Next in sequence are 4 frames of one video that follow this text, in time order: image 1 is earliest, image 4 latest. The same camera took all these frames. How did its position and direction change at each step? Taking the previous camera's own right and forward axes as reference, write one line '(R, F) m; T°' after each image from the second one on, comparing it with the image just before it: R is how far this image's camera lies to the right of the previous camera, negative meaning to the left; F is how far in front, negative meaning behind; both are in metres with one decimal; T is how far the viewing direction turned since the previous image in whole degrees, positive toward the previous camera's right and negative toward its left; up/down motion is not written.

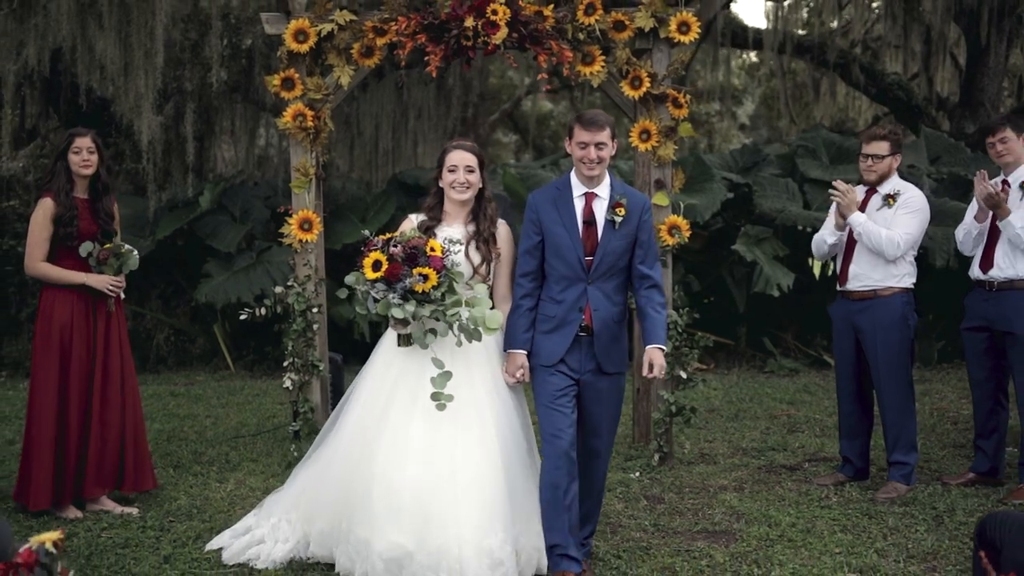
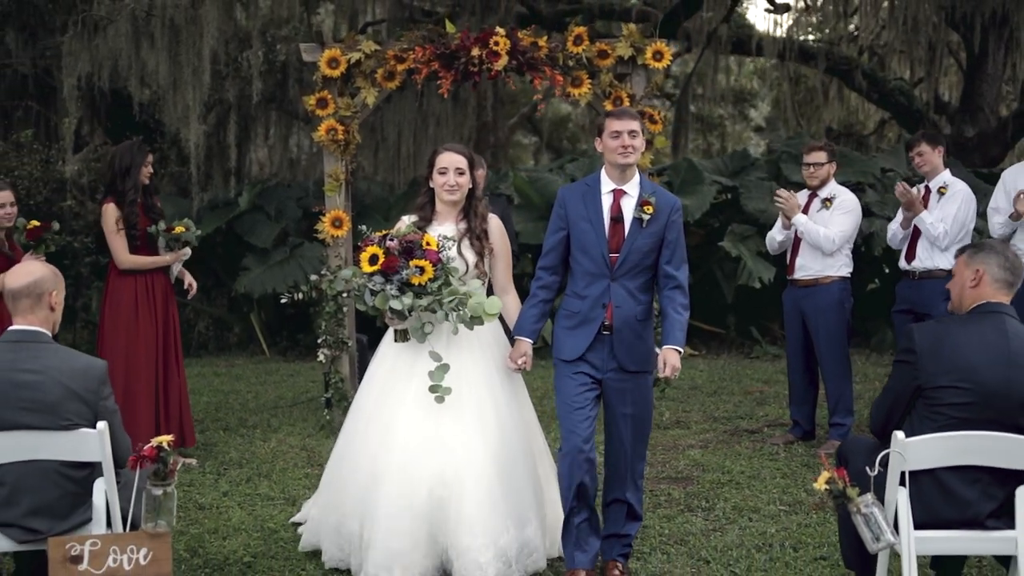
(+0.1, -1.1) m; -1°
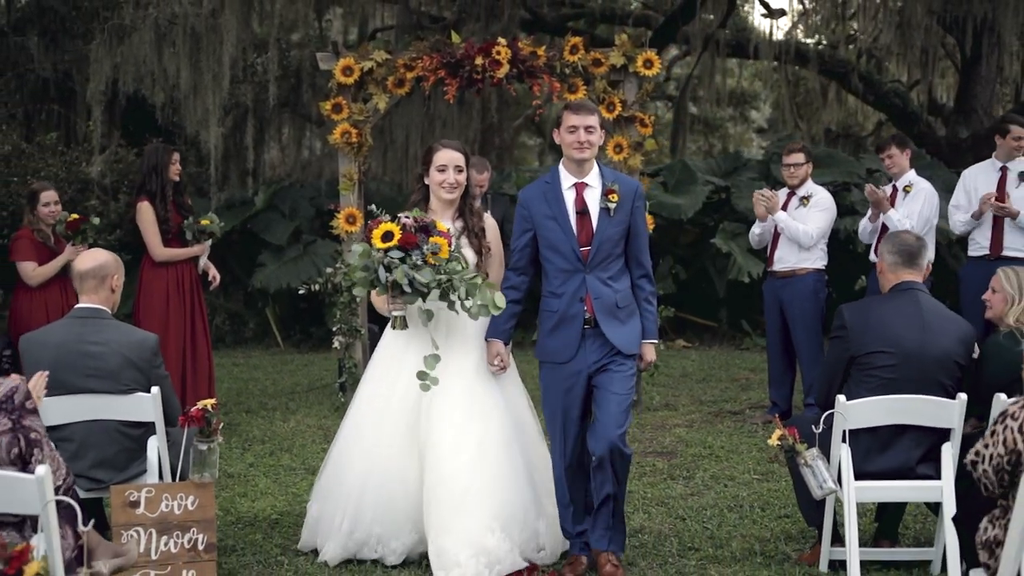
(0.0, -0.6) m; 0°
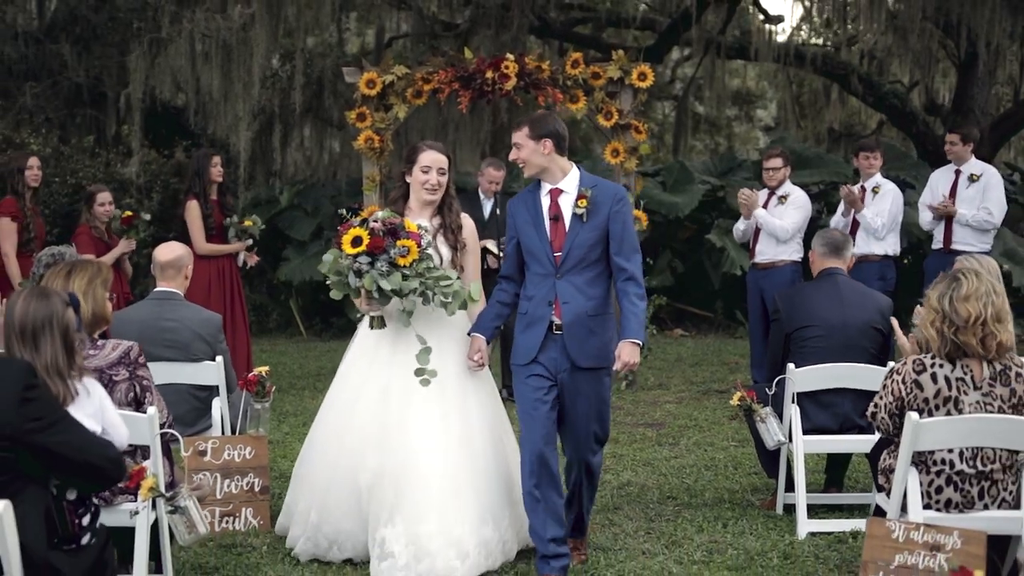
(0.0, -0.9) m; -1°
